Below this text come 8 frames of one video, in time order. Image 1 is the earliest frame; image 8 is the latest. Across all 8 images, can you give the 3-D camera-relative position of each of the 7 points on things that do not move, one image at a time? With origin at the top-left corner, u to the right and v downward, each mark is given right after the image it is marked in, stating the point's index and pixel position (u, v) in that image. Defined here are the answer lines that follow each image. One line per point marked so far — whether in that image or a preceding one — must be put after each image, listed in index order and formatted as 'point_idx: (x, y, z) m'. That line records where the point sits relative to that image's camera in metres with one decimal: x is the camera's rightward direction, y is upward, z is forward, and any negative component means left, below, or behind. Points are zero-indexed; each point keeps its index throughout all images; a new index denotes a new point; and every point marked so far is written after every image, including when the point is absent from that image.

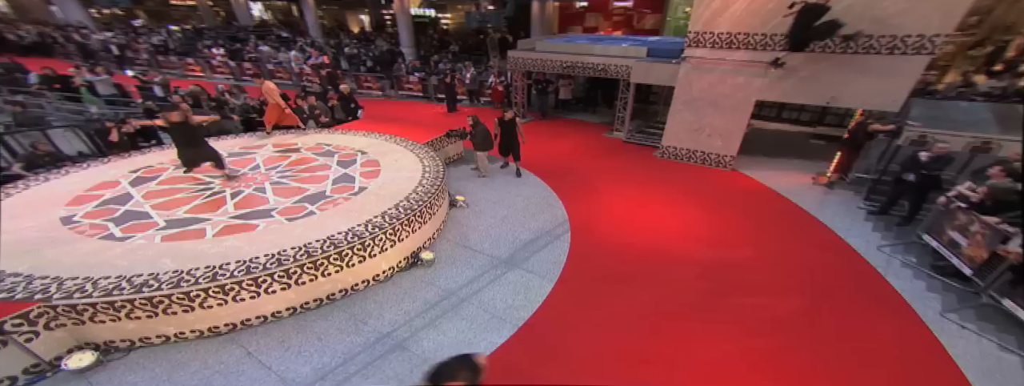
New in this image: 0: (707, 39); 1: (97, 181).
0: (+3.7, +2.8, +6.2) m
1: (-6.6, +0.2, +5.3) m
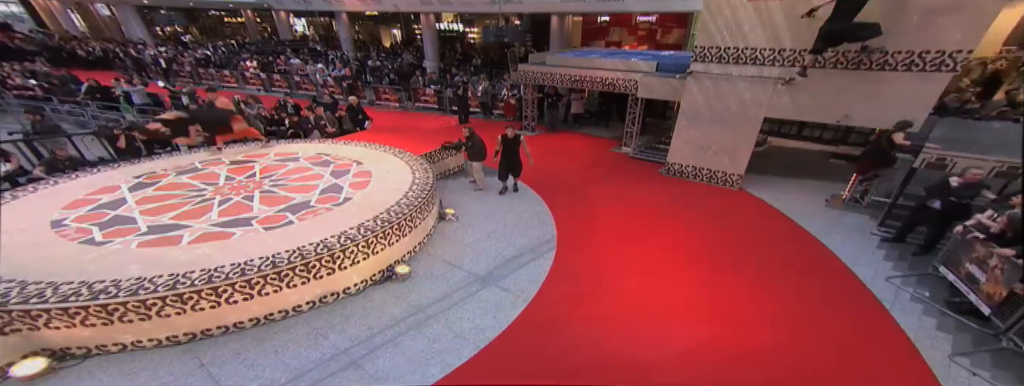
0: (+3.6, +2.5, +5.9) m
1: (-6.8, +0.1, +5.5) m
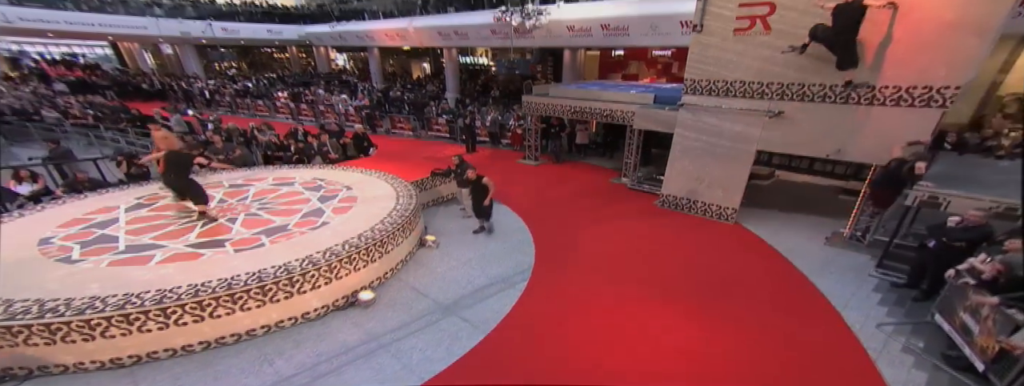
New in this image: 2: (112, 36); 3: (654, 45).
0: (+3.3, +1.9, +5.9) m
1: (-7.1, -0.2, +5.8) m
2: (-18.7, +7.8, +17.0) m
3: (+4.8, +4.9, +11.1) m
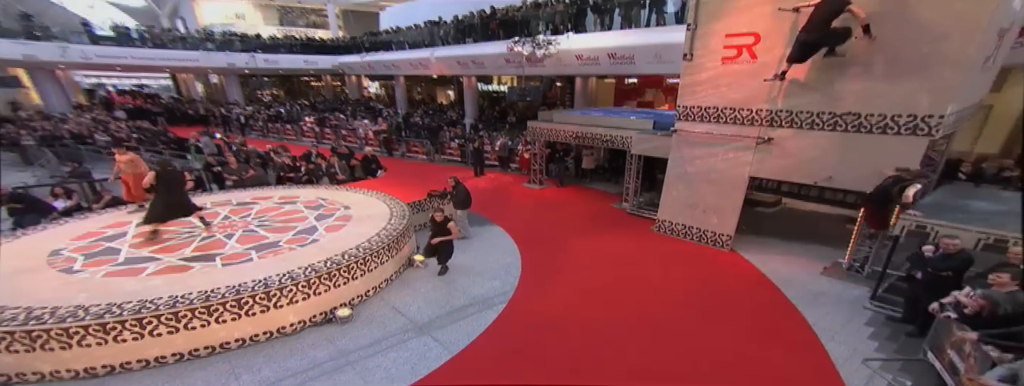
0: (+3.2, +1.4, +6.0) m
1: (-7.3, -0.5, +6.2) m
2: (-18.2, +6.8, +18.5) m
3: (+4.9, +4.0, +11.2) m
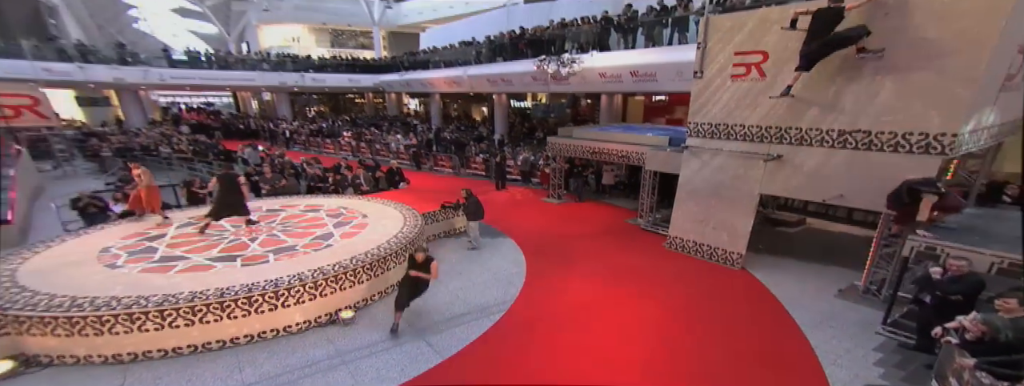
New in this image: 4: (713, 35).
0: (+3.3, +1.1, +5.8) m
1: (-7.2, -0.6, +6.8) m
2: (-16.9, +6.3, +20.3) m
3: (+5.5, +3.5, +11.1) m
4: (+3.2, +2.5, +5.4) m
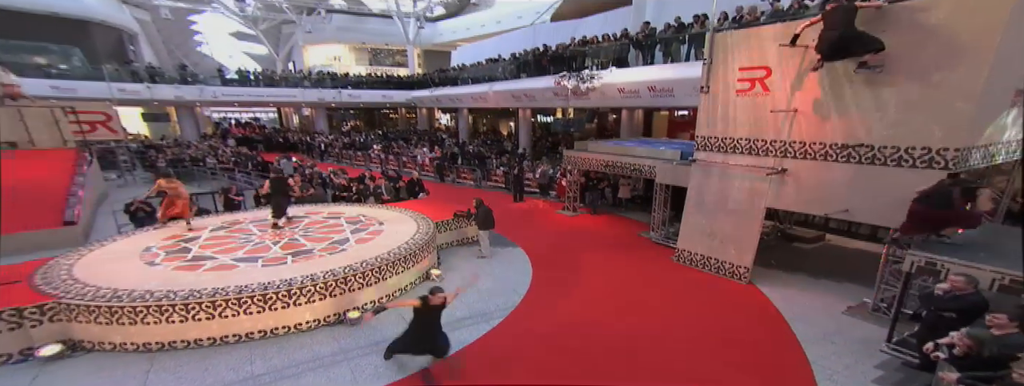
0: (+3.4, +0.9, +5.8) m
1: (-7.0, -0.7, +7.5) m
2: (-15.7, +5.8, +21.8) m
3: (+6.0, +3.0, +10.9) m
4: (+3.3, +2.3, +5.4) m
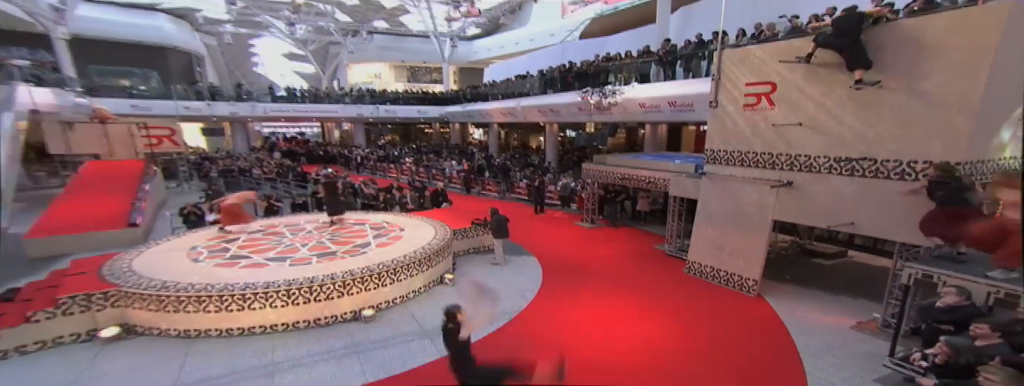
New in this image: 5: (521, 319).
0: (+3.5, +0.7, +5.8) m
1: (-6.8, -0.9, +8.2) m
2: (-14.2, +5.2, +23.4) m
3: (+6.5, +2.6, +10.8) m
4: (+3.4, +2.1, +5.4) m
5: (+0.1, -2.0, +5.0) m
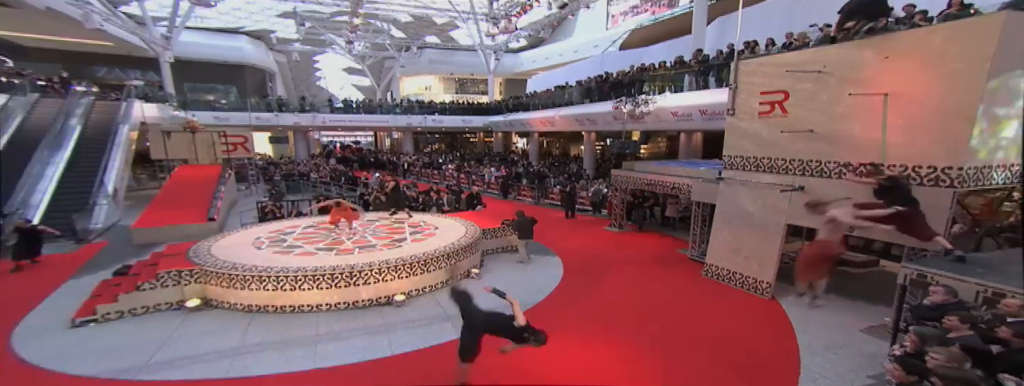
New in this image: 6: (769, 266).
0: (+3.8, +0.6, +5.8) m
1: (-6.1, -0.9, +9.4) m
2: (-11.6, +5.0, +25.5) m
3: (+7.4, +2.3, +10.5) m
4: (+3.7, +2.0, +5.5) m
5: (+0.3, -2.0, +5.4) m
6: (+4.0, -1.1, +5.1) m
